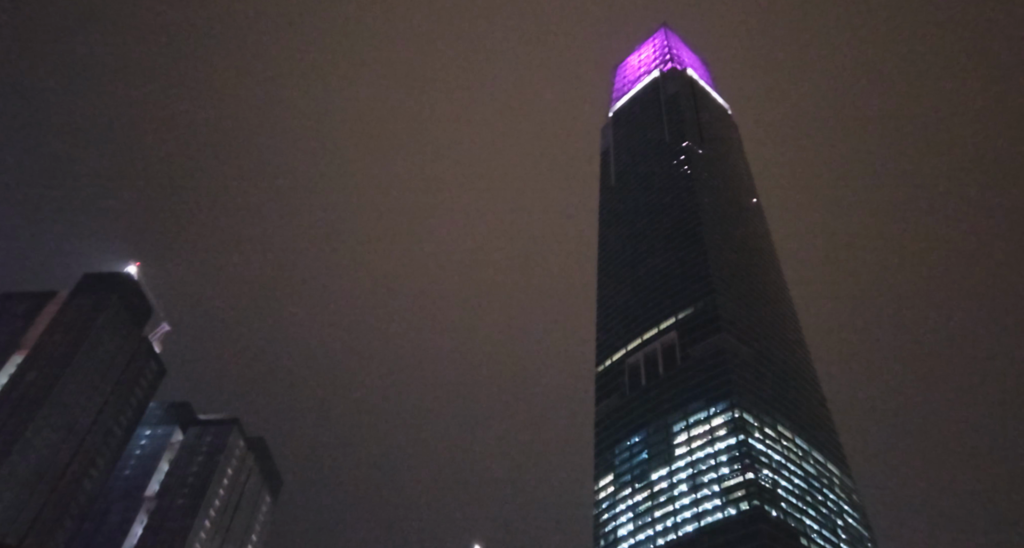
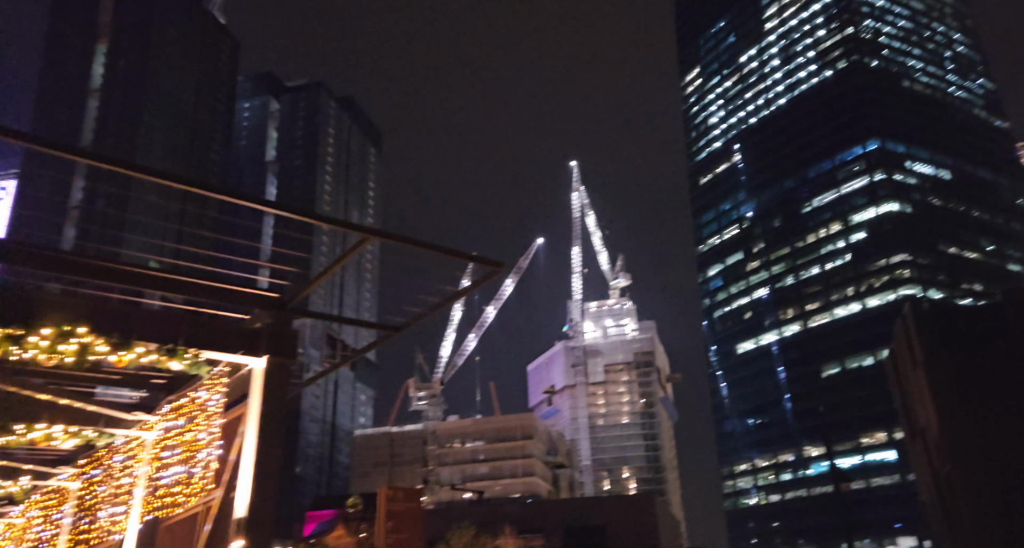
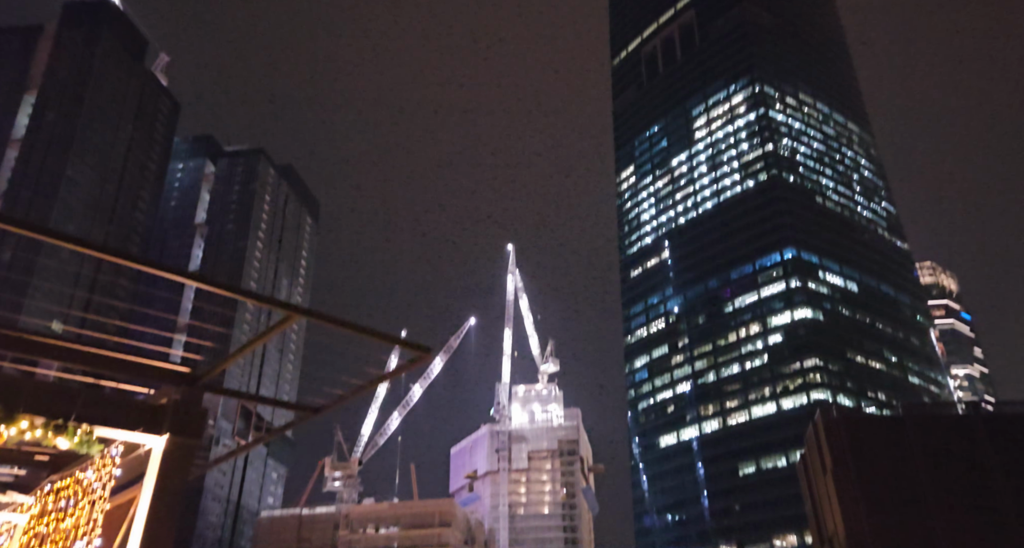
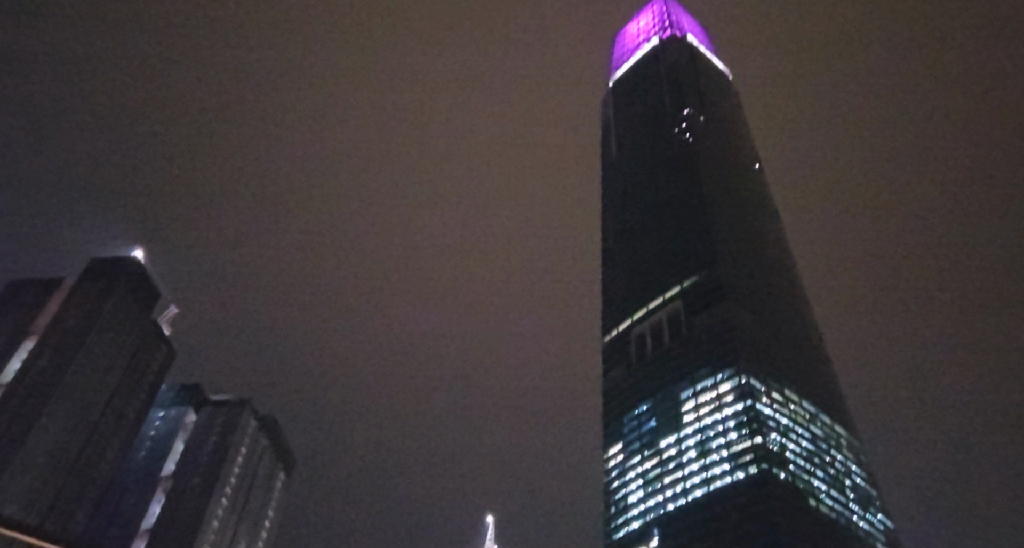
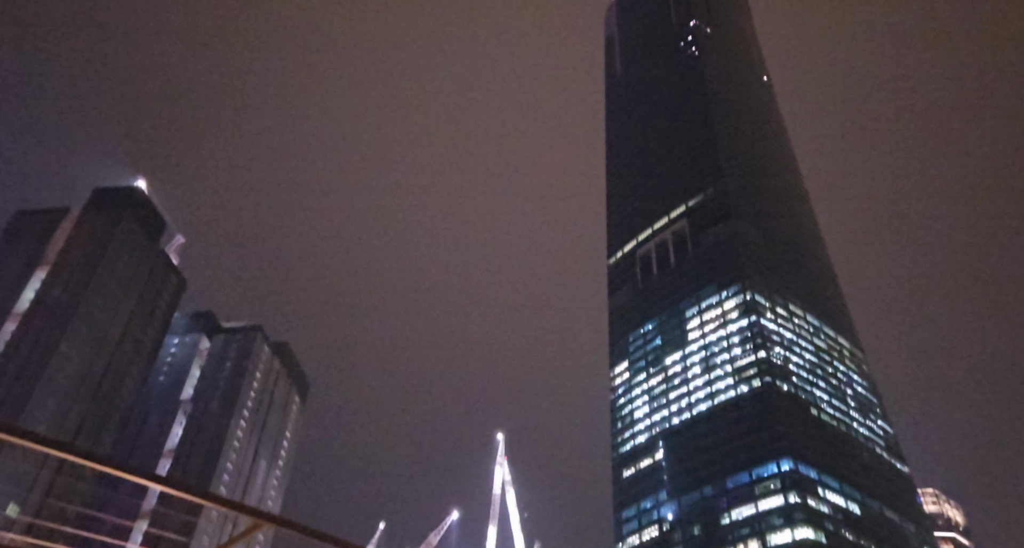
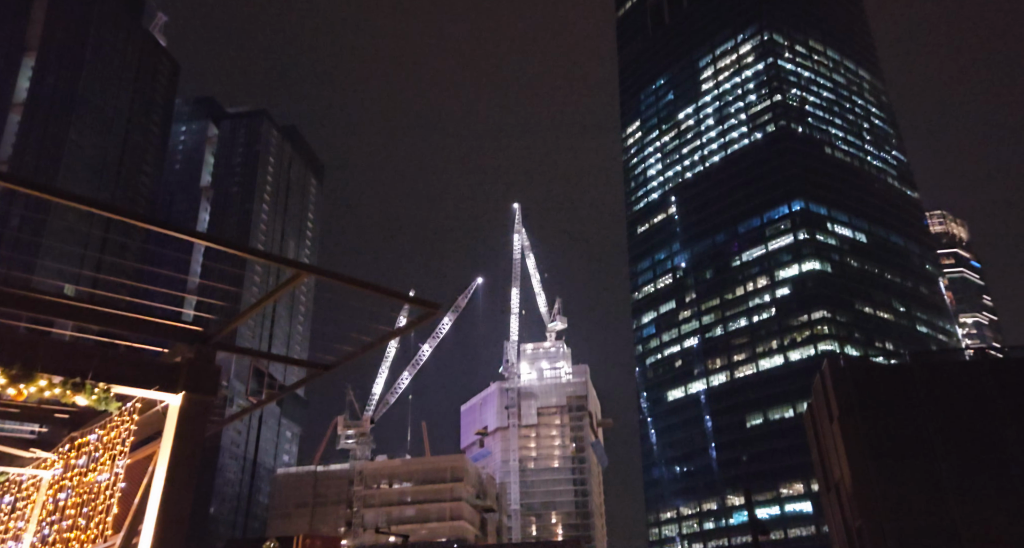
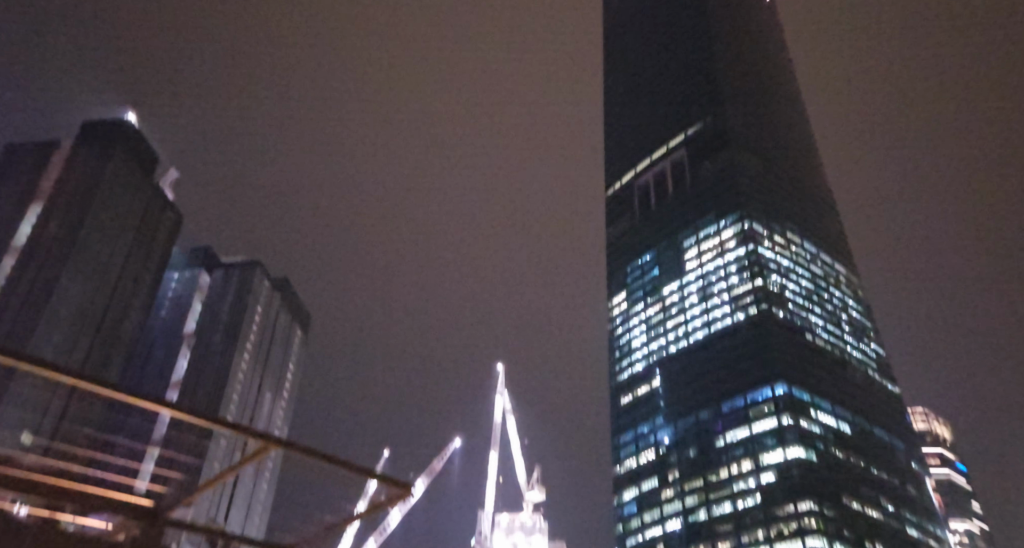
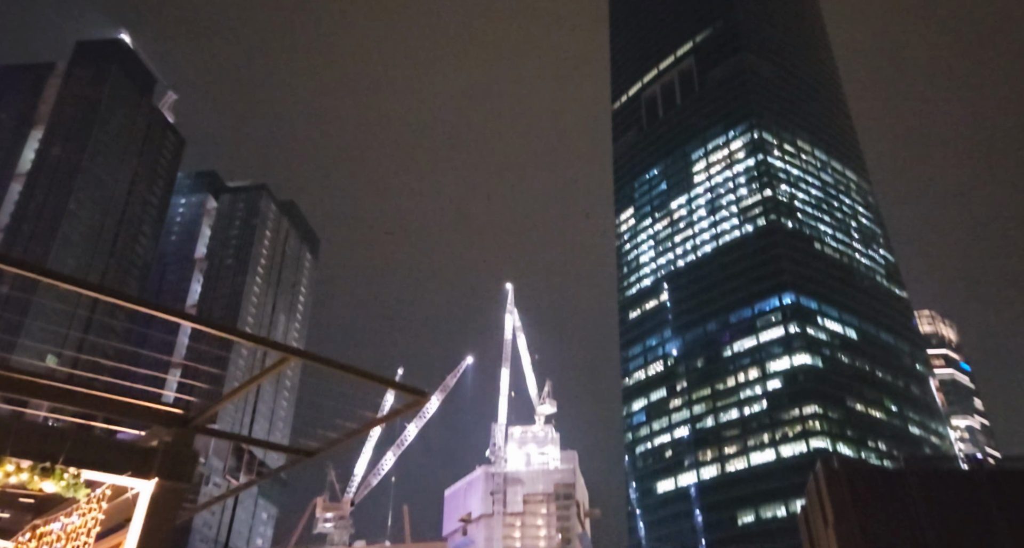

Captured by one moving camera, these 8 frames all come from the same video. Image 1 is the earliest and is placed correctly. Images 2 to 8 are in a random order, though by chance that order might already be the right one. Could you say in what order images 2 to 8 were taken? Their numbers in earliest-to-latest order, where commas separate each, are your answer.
4, 5, 7, 8, 3, 6, 2
